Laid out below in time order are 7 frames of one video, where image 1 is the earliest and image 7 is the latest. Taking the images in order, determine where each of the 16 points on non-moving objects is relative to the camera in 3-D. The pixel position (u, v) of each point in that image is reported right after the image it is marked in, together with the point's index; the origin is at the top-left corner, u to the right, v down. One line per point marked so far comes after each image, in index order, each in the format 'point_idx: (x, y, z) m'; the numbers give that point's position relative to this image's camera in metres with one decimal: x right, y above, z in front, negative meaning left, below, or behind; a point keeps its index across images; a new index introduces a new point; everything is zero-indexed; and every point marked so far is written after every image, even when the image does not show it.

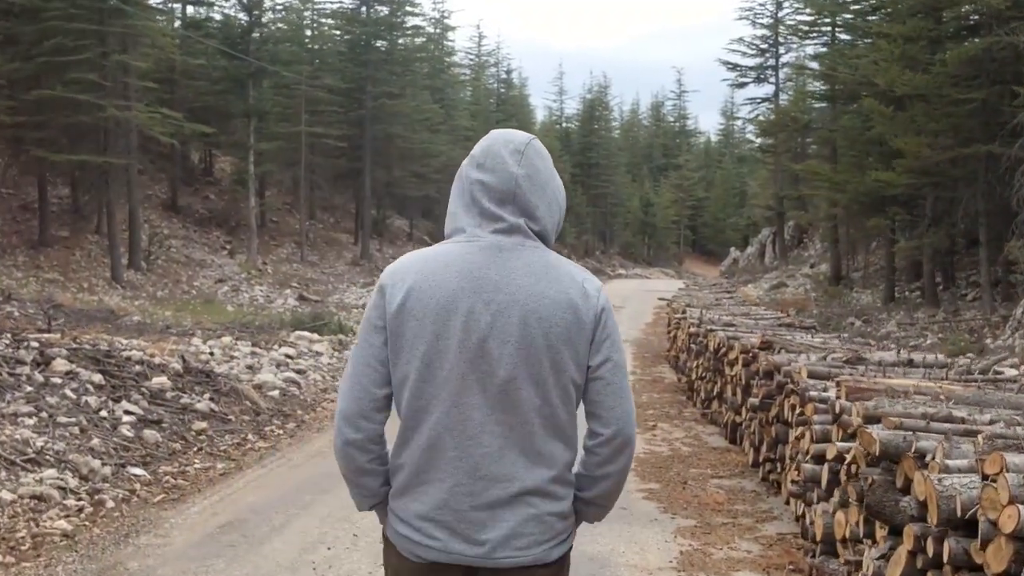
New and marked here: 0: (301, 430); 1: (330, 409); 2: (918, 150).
0: (-1.3, -0.9, +8.2) m
1: (-1.3, -0.9, +9.5) m
2: (+5.5, +1.8, +18.0) m
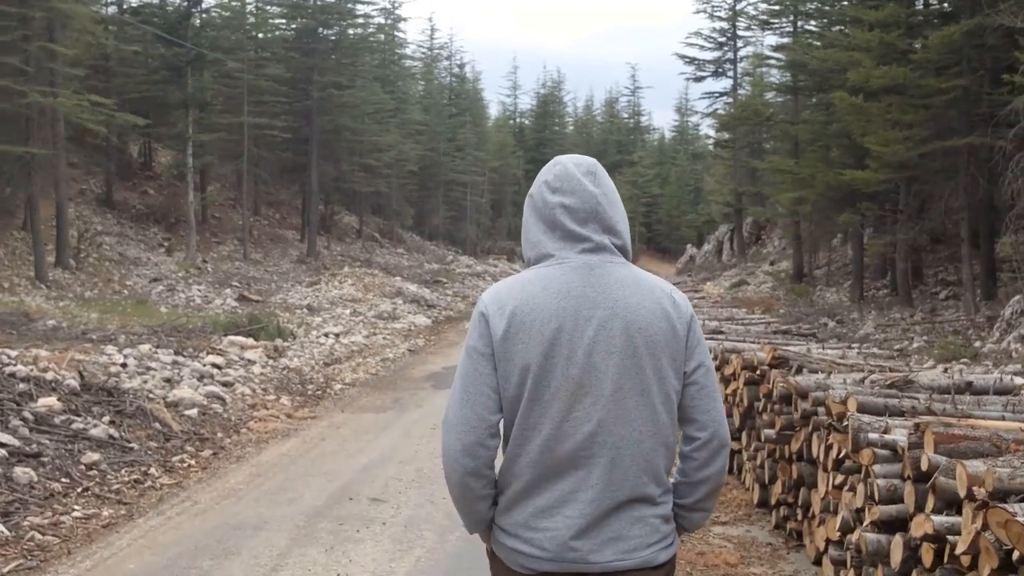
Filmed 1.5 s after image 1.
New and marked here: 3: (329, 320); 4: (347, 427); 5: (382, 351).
0: (-1.5, -0.9, +7.0) m
1: (-1.6, -0.9, +8.2) m
2: (+4.9, +1.8, +16.9) m
3: (-2.7, -0.5, +19.4) m
4: (-1.0, -0.9, +8.4) m
5: (-1.5, -0.7, +15.4) m
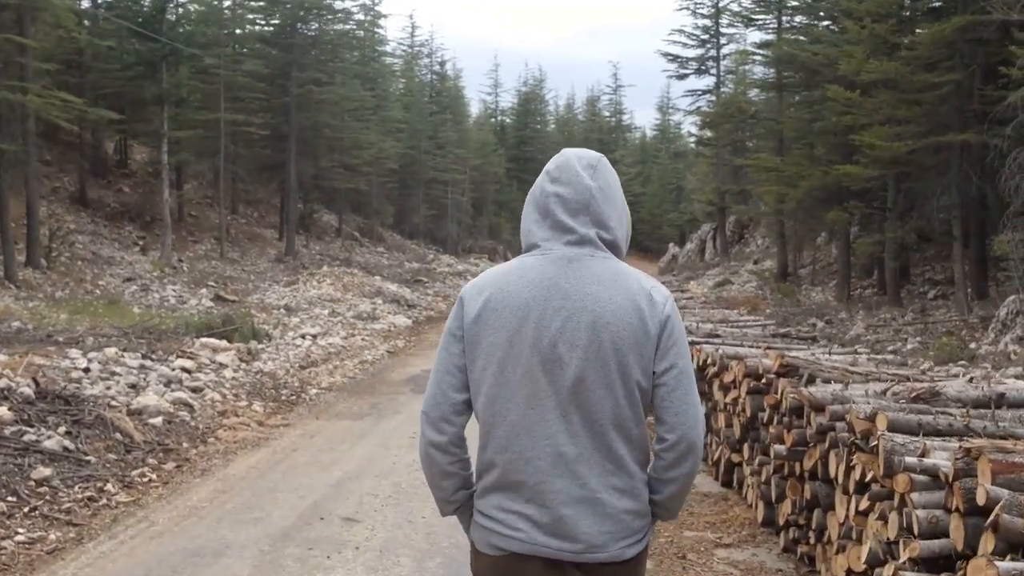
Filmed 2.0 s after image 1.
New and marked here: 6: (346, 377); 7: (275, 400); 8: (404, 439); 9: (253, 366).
0: (-1.6, -0.9, +6.5) m
1: (-1.7, -0.9, +7.7) m
2: (+4.7, +1.9, +16.6) m
3: (-2.9, -0.5, +19.0) m
4: (-1.1, -0.9, +8.0) m
5: (-1.7, -0.7, +14.9) m
6: (-1.5, -0.8, +12.2) m
7: (-1.8, -0.8, +9.8) m
8: (-0.6, -0.9, +7.8) m
9: (-2.2, -0.7, +11.2) m
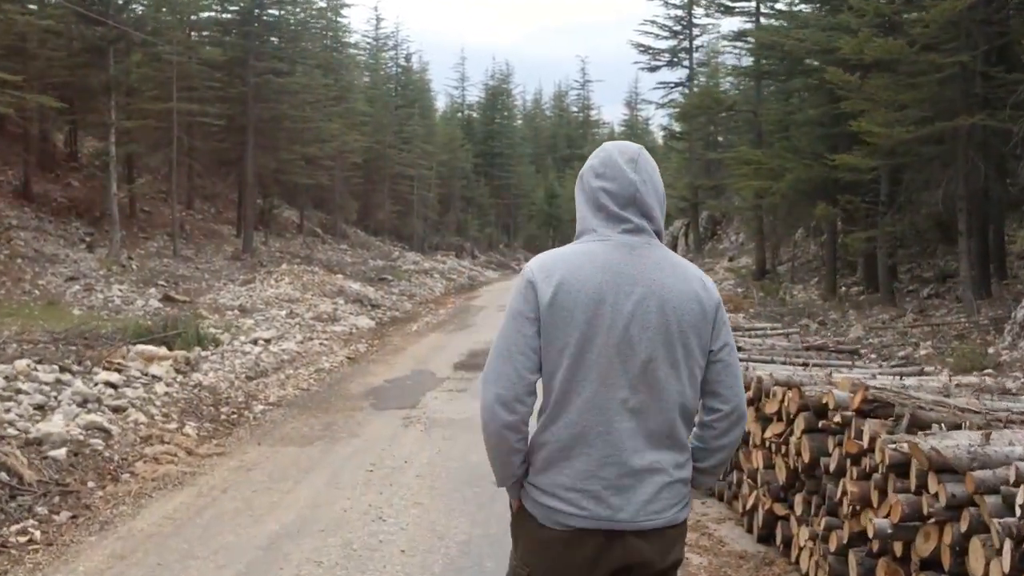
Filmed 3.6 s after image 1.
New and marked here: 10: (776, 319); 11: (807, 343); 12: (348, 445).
0: (-1.7, -0.9, +5.2) m
1: (-1.8, -0.9, +6.4) m
2: (+4.4, +1.9, +15.4) m
3: (-3.3, -0.5, +17.6) m
4: (-1.3, -0.9, +6.7) m
5: (-2.0, -0.7, +13.6) m
6: (-1.7, -0.8, +10.9) m
7: (-1.9, -0.8, +8.5) m
8: (-0.7, -0.9, +6.5) m
9: (-2.4, -0.7, +9.9) m
10: (+3.5, -0.4, +17.7) m
11: (+1.5, -0.3, +6.8) m
12: (-0.9, -0.9, +7.6) m
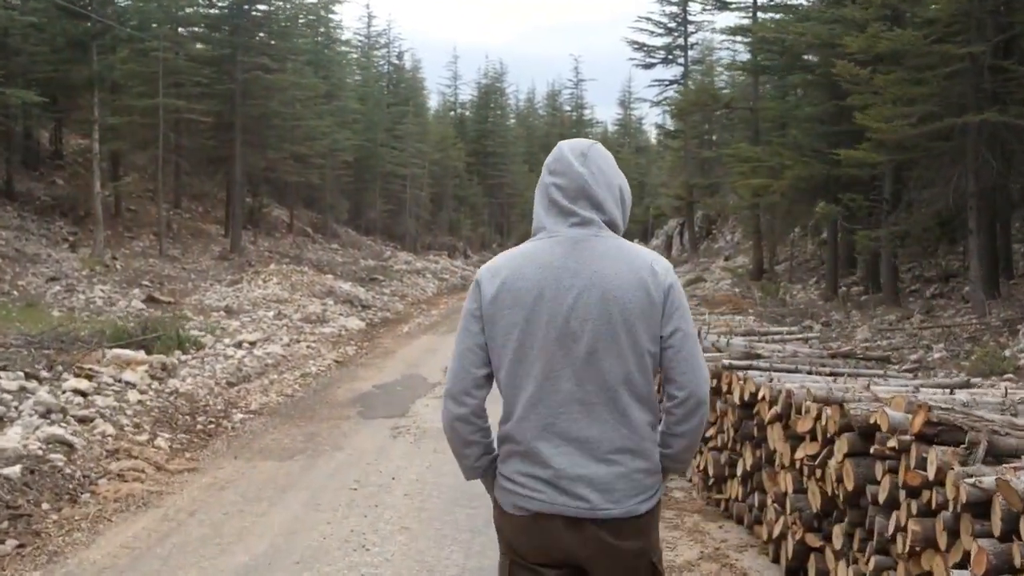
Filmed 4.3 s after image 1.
0: (-1.7, -0.9, +4.6) m
1: (-1.8, -0.9, +5.8) m
2: (+4.3, +1.9, +14.8) m
3: (-3.4, -0.5, +17.0) m
4: (-1.3, -0.9, +6.1) m
5: (-2.0, -0.7, +13.0) m
6: (-1.8, -0.8, +10.3) m
7: (-1.9, -0.9, +7.9) m
8: (-0.8, -0.9, +6.0) m
9: (-2.4, -0.7, +9.3) m
10: (+3.4, -0.4, +17.2) m
11: (+1.5, -0.3, +6.3) m
12: (-0.9, -0.9, +7.0) m
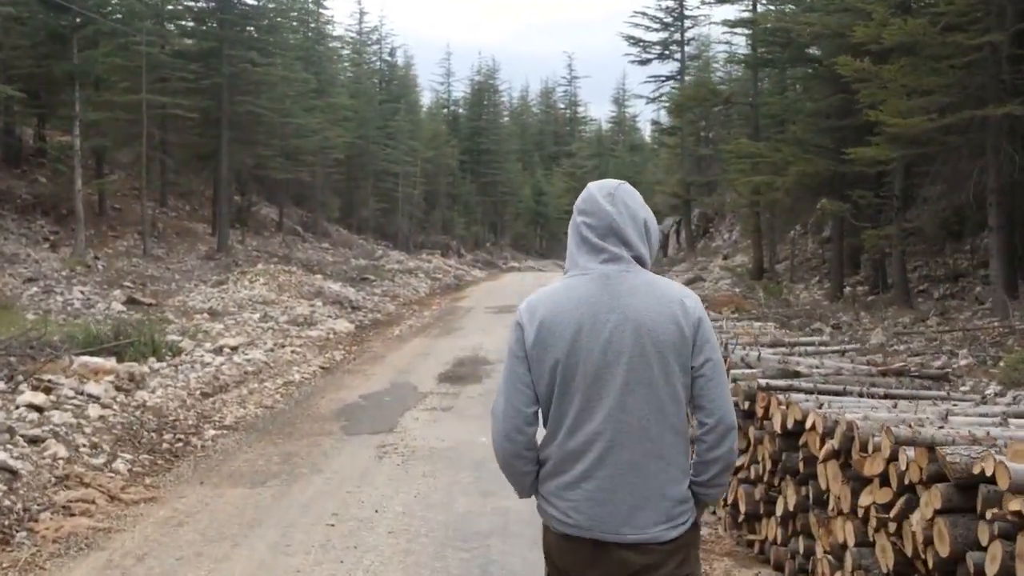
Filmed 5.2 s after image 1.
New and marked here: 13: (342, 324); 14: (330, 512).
0: (-1.7, -1.0, +3.9) m
1: (-1.8, -0.9, +5.1) m
2: (+4.2, +1.9, +14.1) m
3: (-3.4, -0.5, +16.2) m
4: (-1.3, -0.9, +5.4) m
5: (-2.1, -0.8, +12.3) m
6: (-1.8, -0.9, +9.6) m
7: (-1.9, -0.9, +7.2) m
8: (-0.8, -0.9, +5.2) m
9: (-2.4, -0.7, +8.6) m
10: (+3.4, -0.4, +16.4) m
11: (+1.5, -0.3, +5.6) m
12: (-1.0, -0.9, +6.3) m
13: (-2.4, -0.5, +18.9) m
14: (-0.8, -0.9, +5.5) m
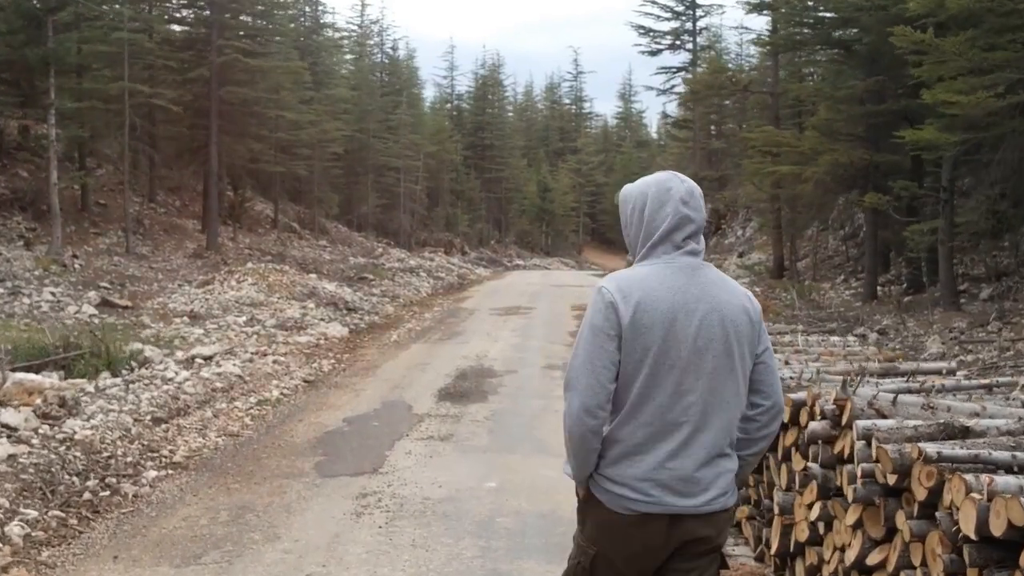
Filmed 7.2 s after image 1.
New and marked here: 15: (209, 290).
0: (-1.6, -1.0, +2.3) m
1: (-1.7, -1.0, +3.5) m
2: (+4.3, +1.8, +12.5) m
3: (-3.3, -0.5, +14.7) m
4: (-1.2, -1.0, +3.8) m
5: (-2.0, -0.8, +10.7) m
6: (-1.7, -0.9, +8.0) m
7: (-1.9, -0.9, +5.6) m
8: (-0.7, -1.0, +3.6) m
9: (-2.3, -0.7, +7.0) m
10: (+3.5, -0.4, +14.9) m
11: (+1.5, -0.3, +4.0) m
12: (-0.9, -1.0, +4.7) m
13: (-2.3, -0.5, +17.4) m
14: (-0.7, -1.0, +4.0) m
15: (-4.5, 0.0, +19.8) m
